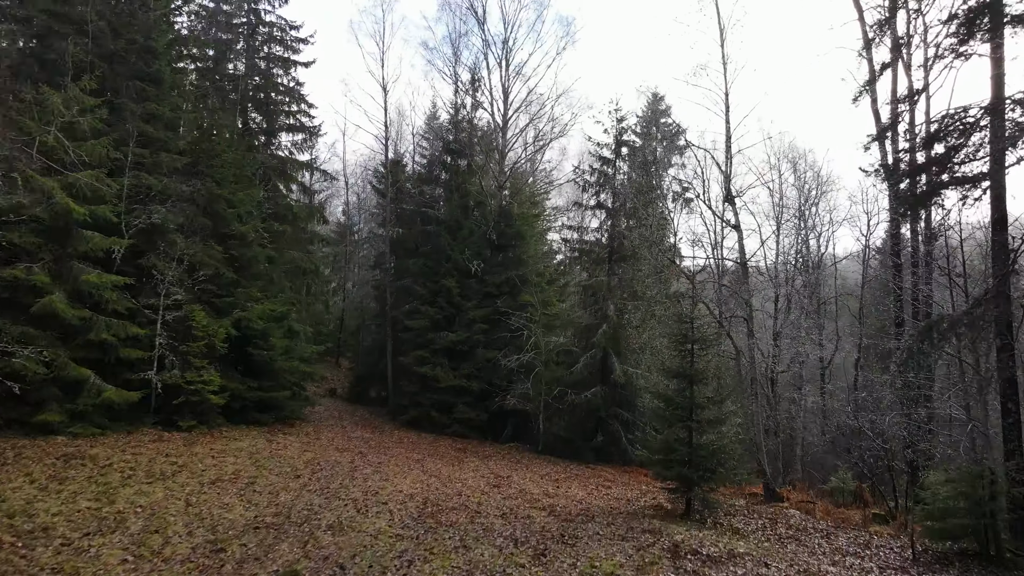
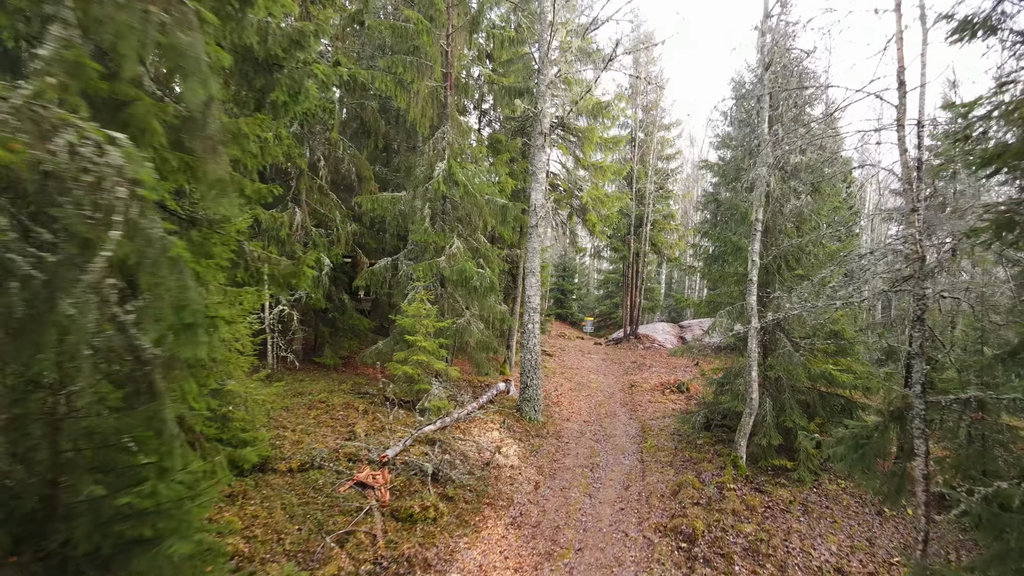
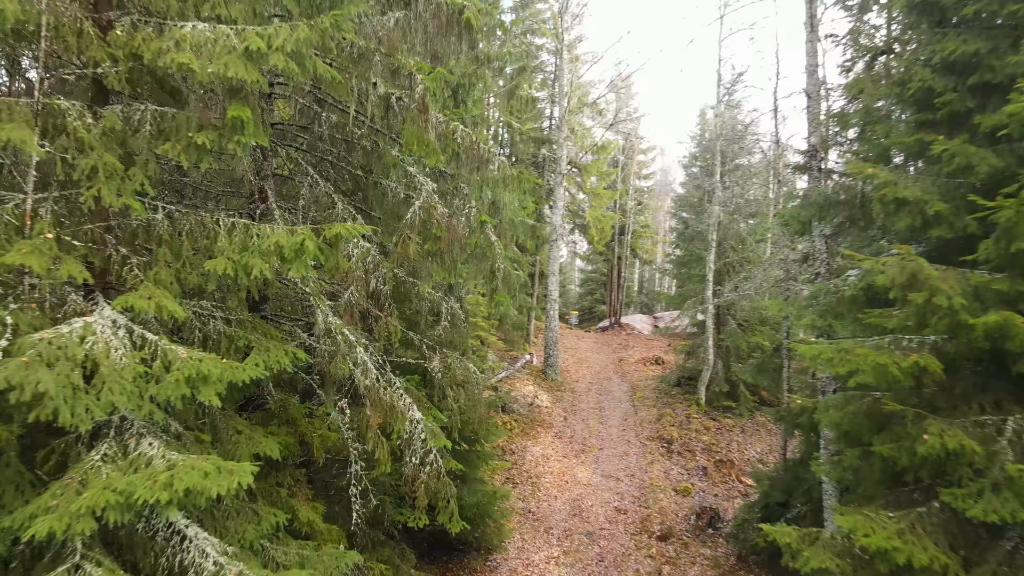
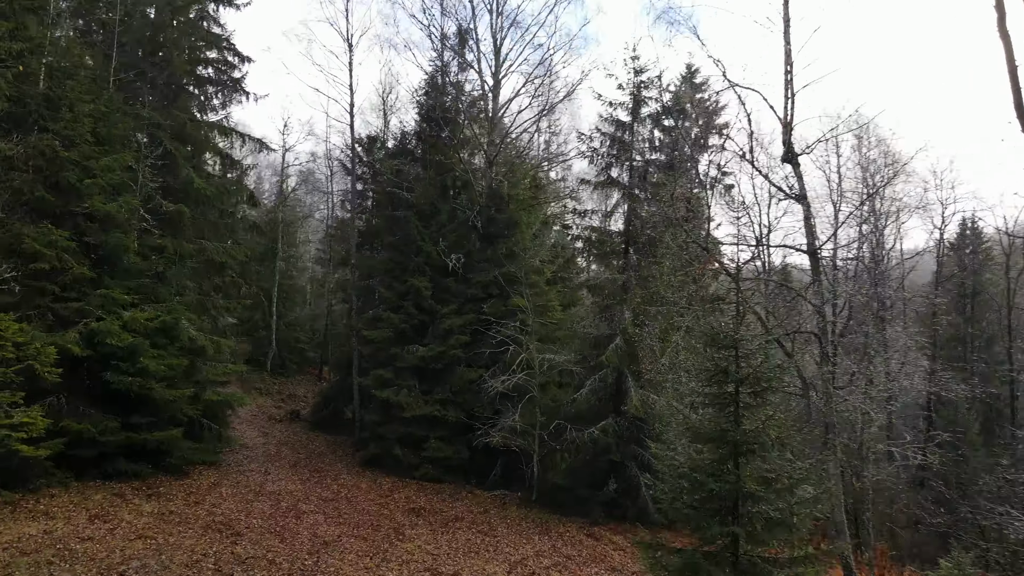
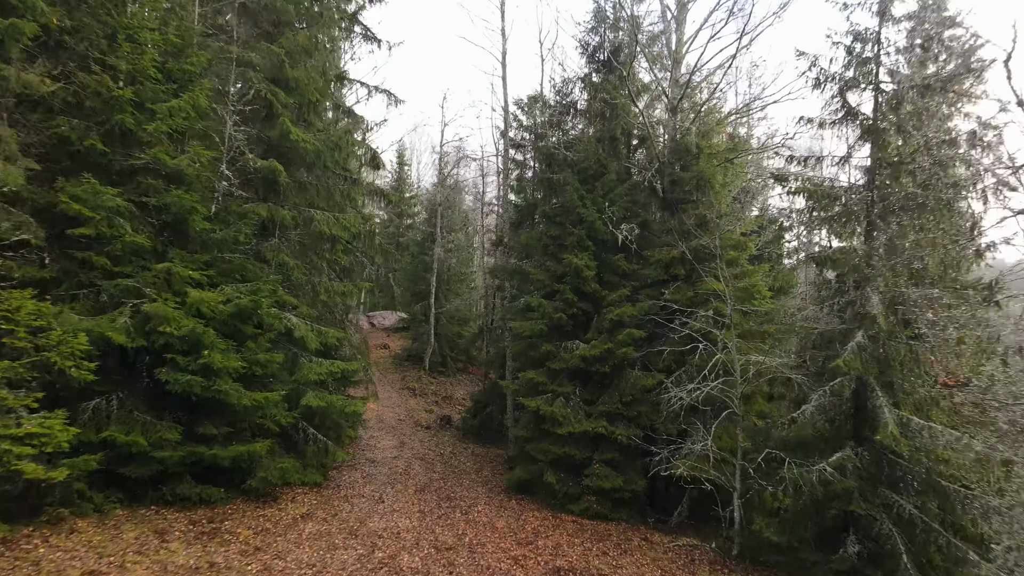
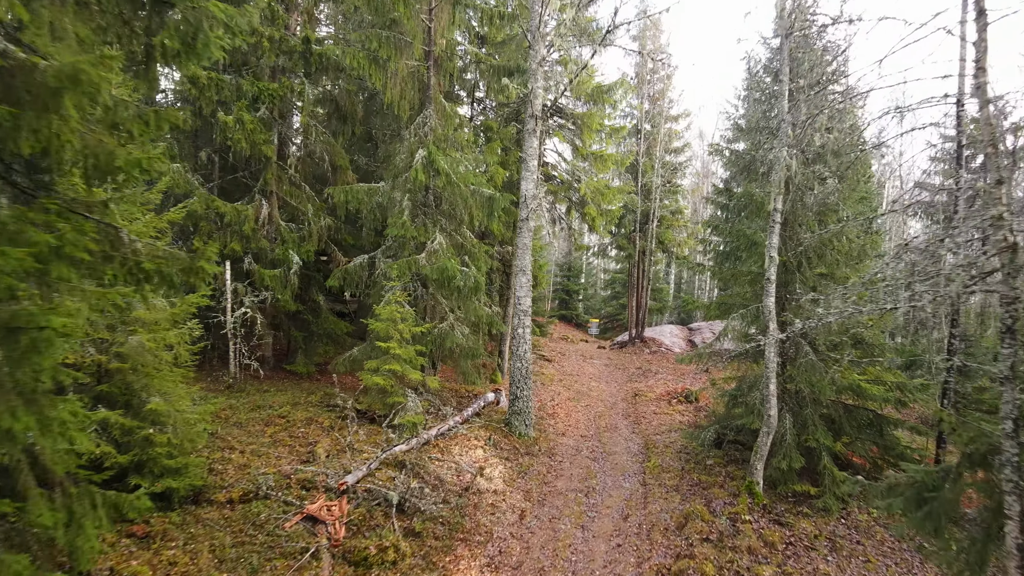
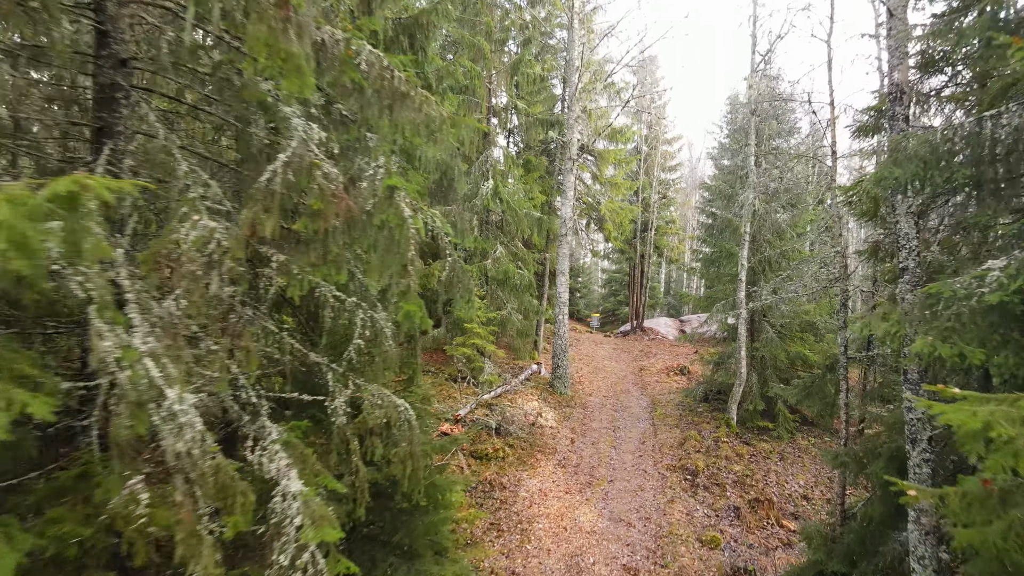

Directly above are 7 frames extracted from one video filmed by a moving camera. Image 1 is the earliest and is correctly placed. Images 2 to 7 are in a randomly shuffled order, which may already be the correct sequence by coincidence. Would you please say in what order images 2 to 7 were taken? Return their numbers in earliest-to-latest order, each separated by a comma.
4, 5, 3, 7, 2, 6
